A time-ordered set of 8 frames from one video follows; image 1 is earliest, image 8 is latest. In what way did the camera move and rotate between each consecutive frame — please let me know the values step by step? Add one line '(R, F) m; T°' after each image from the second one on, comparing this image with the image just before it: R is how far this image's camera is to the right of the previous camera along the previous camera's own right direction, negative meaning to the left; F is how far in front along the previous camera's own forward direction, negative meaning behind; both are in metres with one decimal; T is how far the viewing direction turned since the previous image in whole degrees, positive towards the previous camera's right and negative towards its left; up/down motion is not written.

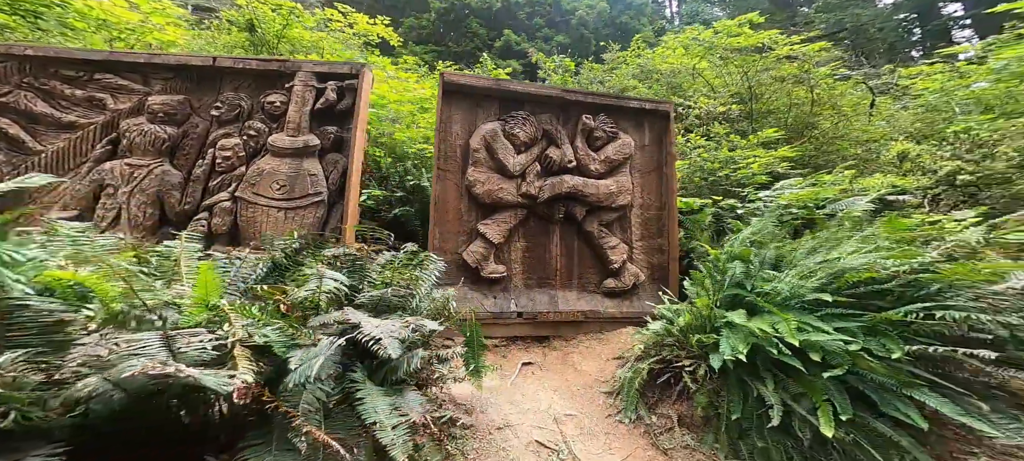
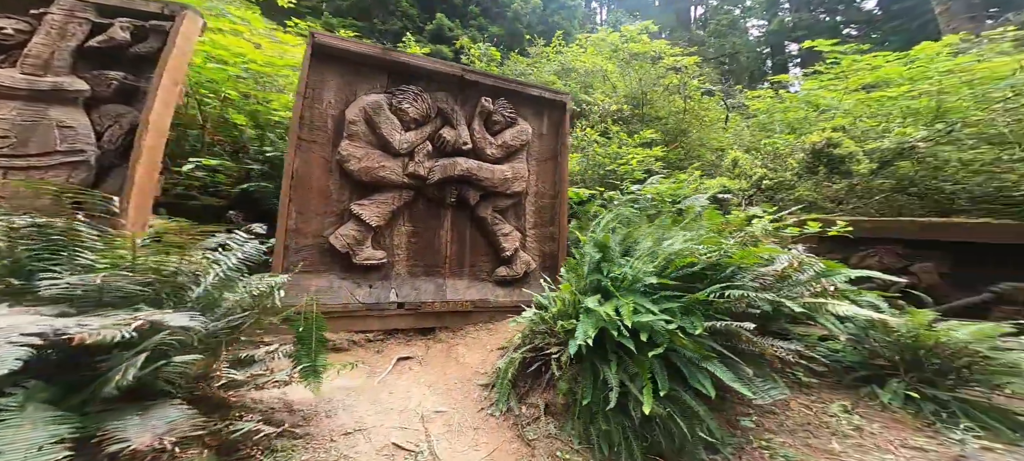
(0.0, 0.0) m; +14°
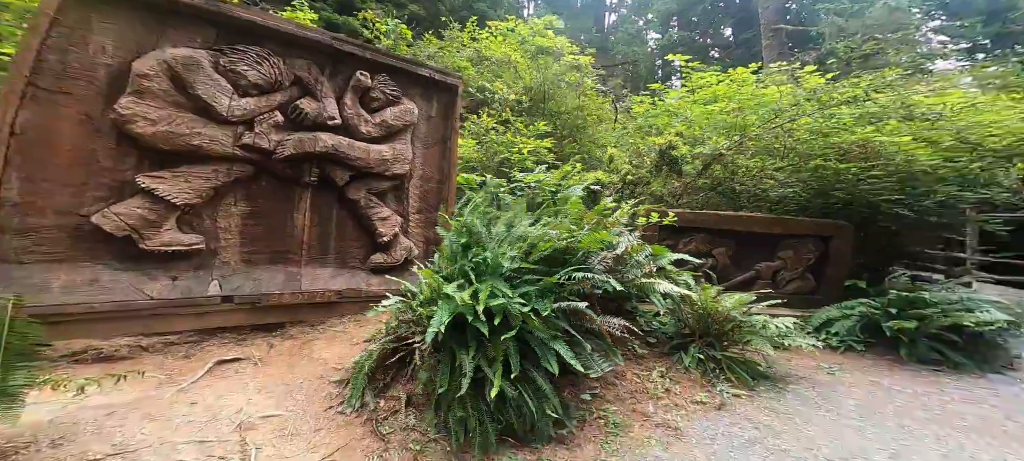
(+0.1, 0.0) m; +15°
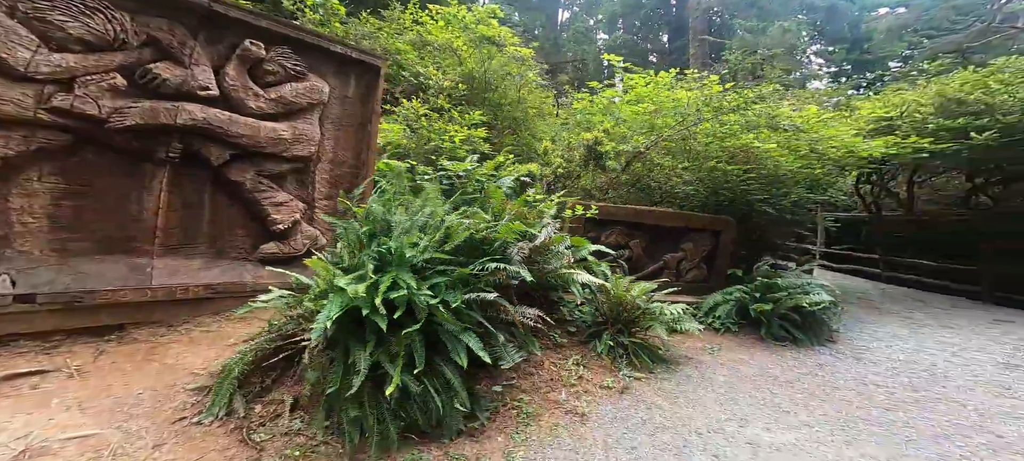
(+0.1, 0.0) m; +9°
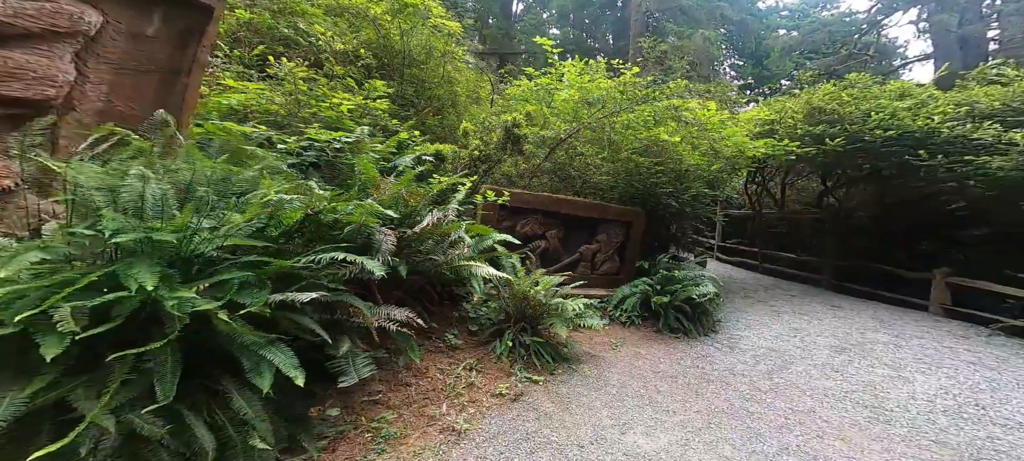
(+0.4, +0.4) m; +9°
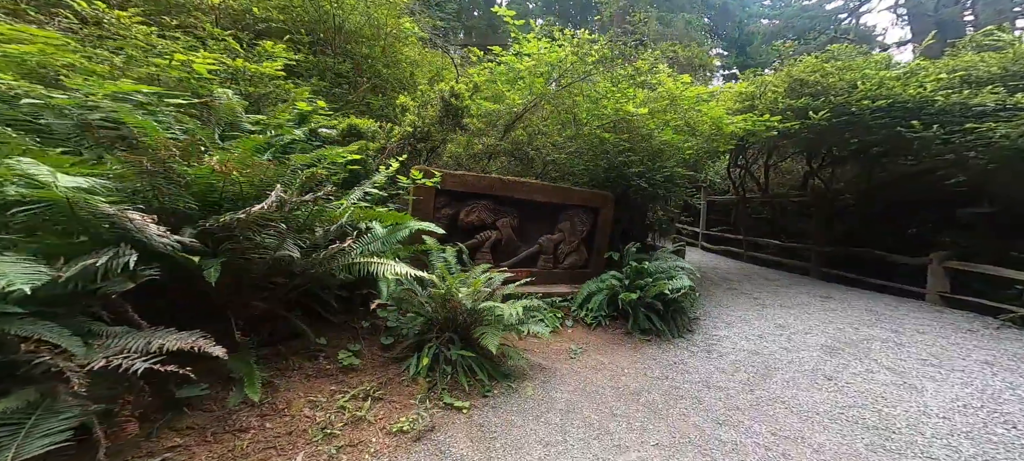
(+0.5, +0.7) m; +1°
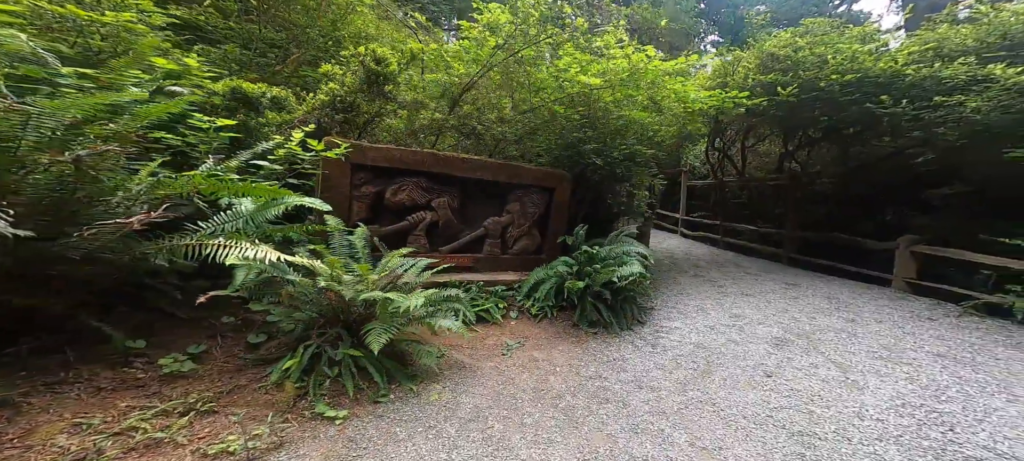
(+0.6, +0.4) m; +1°
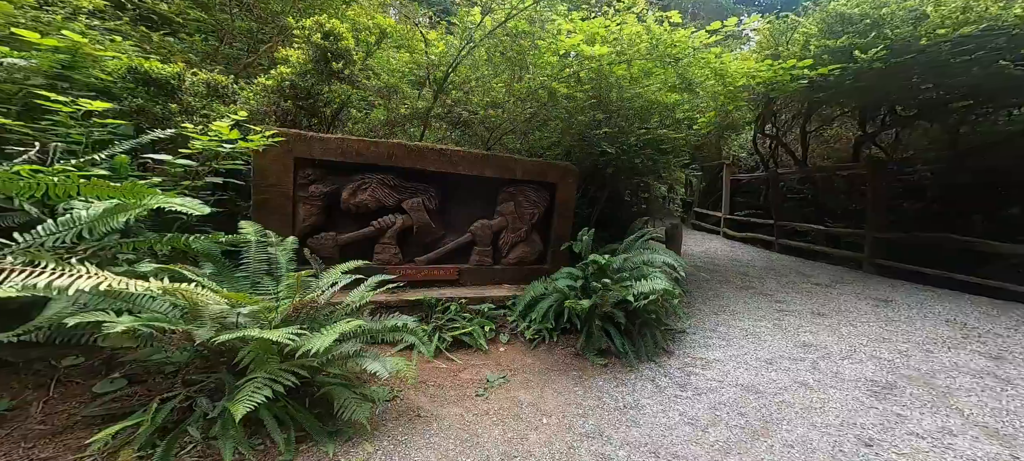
(+0.4, +0.8) m; -6°
